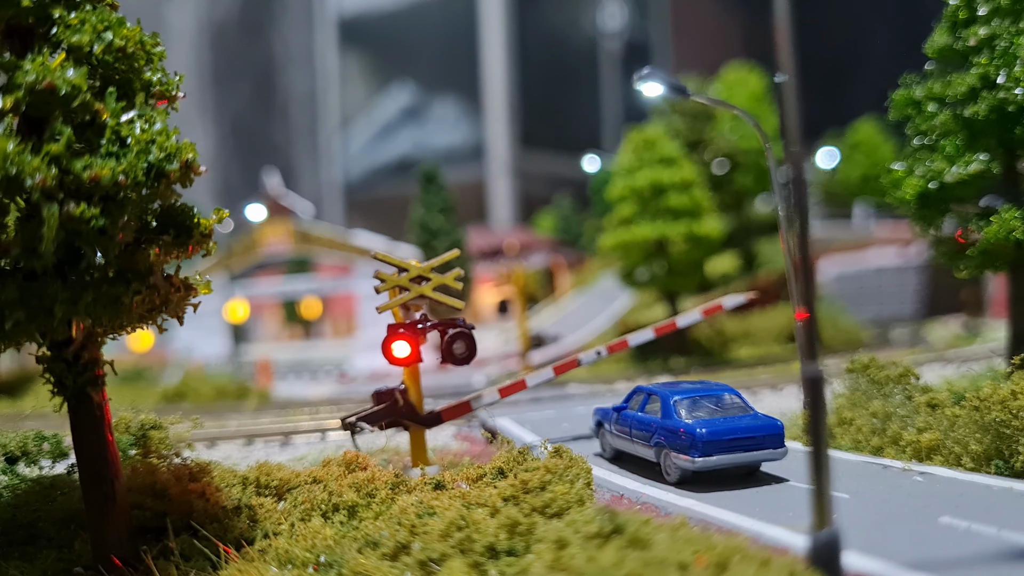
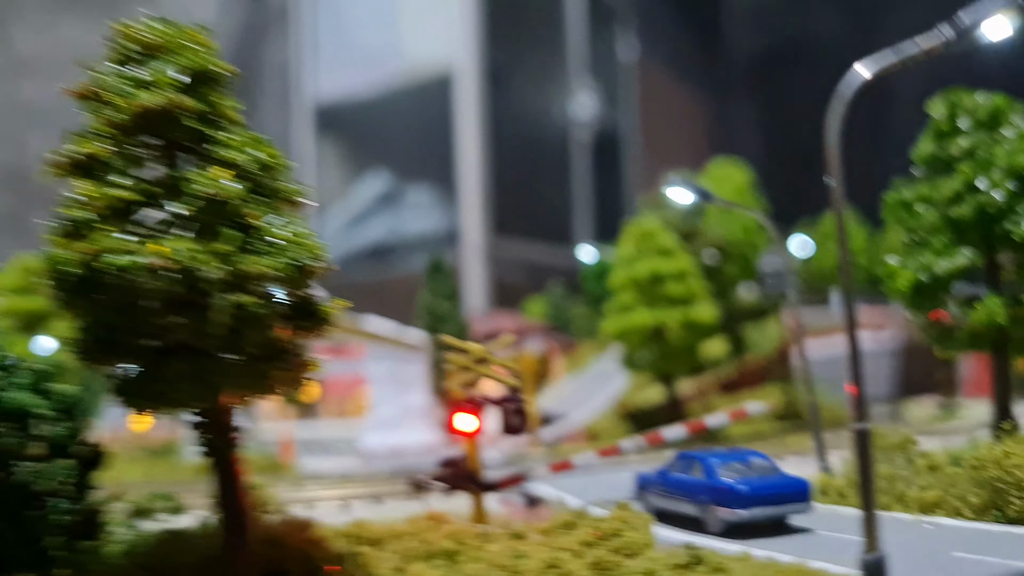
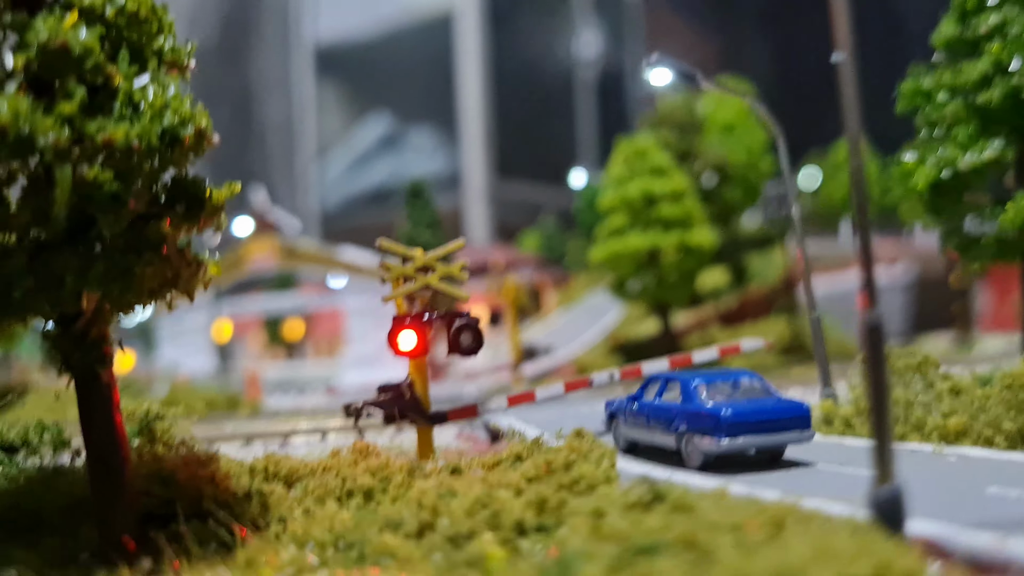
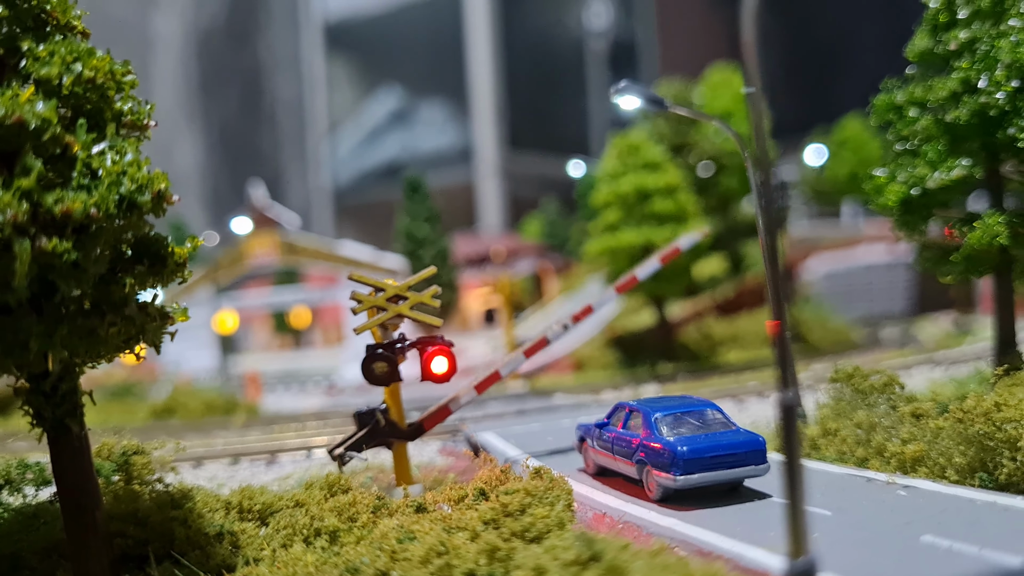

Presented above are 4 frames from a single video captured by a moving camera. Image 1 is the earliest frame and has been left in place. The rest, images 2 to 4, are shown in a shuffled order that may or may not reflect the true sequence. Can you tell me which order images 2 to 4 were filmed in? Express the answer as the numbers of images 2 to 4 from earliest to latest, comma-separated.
4, 3, 2
